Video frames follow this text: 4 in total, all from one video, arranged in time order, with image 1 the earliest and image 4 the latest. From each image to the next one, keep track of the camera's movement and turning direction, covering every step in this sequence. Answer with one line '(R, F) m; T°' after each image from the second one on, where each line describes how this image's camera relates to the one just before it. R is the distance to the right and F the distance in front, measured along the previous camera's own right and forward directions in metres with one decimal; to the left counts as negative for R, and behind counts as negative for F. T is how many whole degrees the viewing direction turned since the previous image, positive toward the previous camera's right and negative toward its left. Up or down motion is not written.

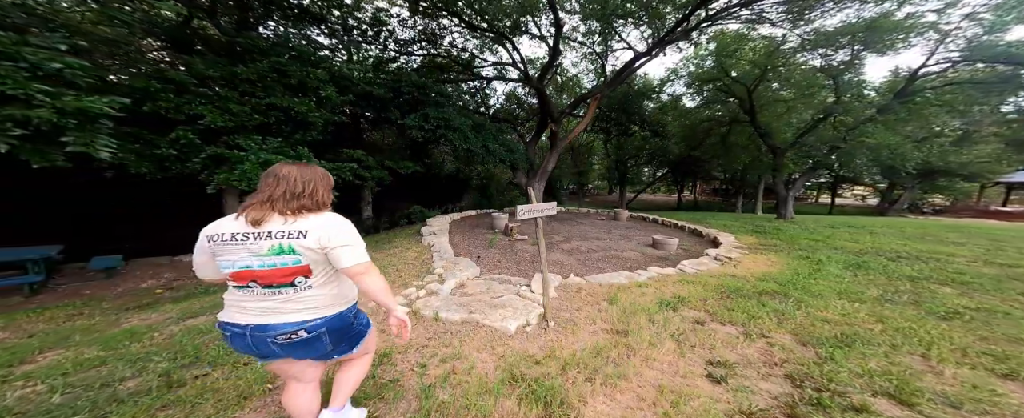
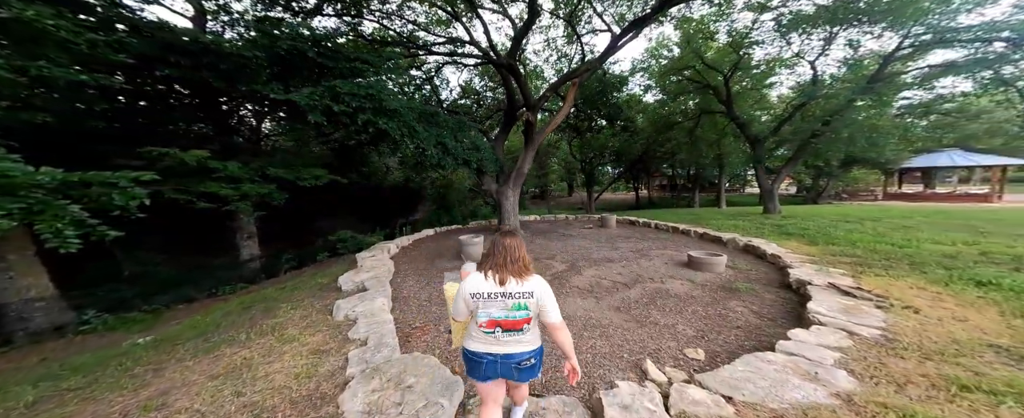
(-0.4, +2.4) m; +10°
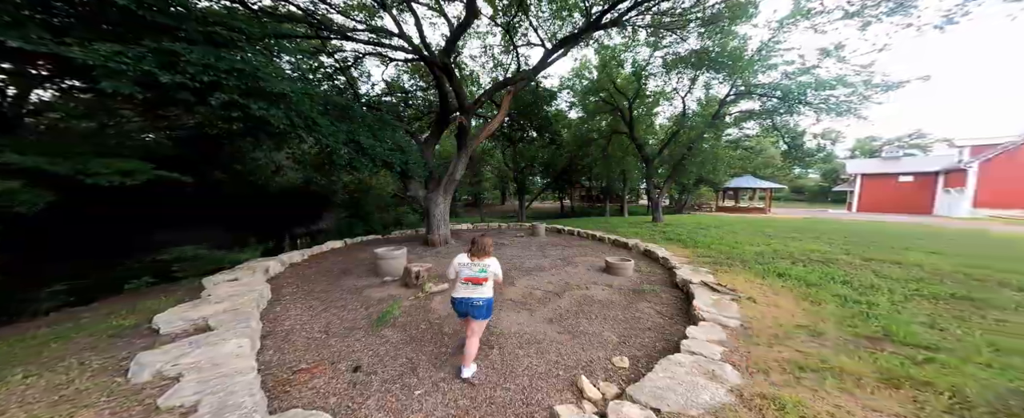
(0.0, +0.2) m; +14°
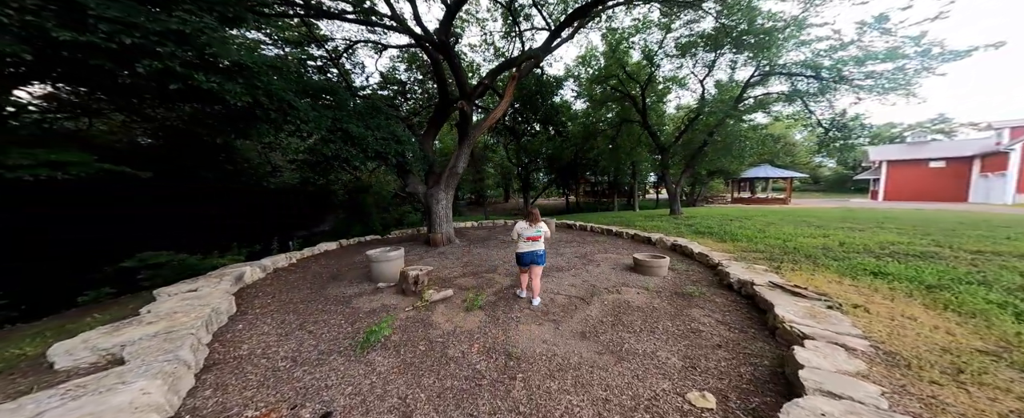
(-0.2, +0.7) m; 0°
